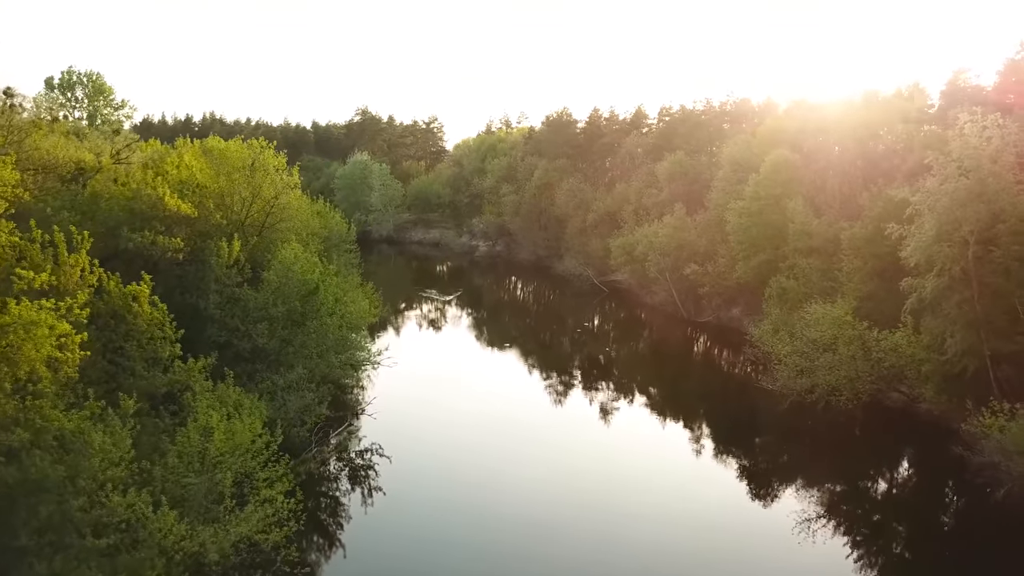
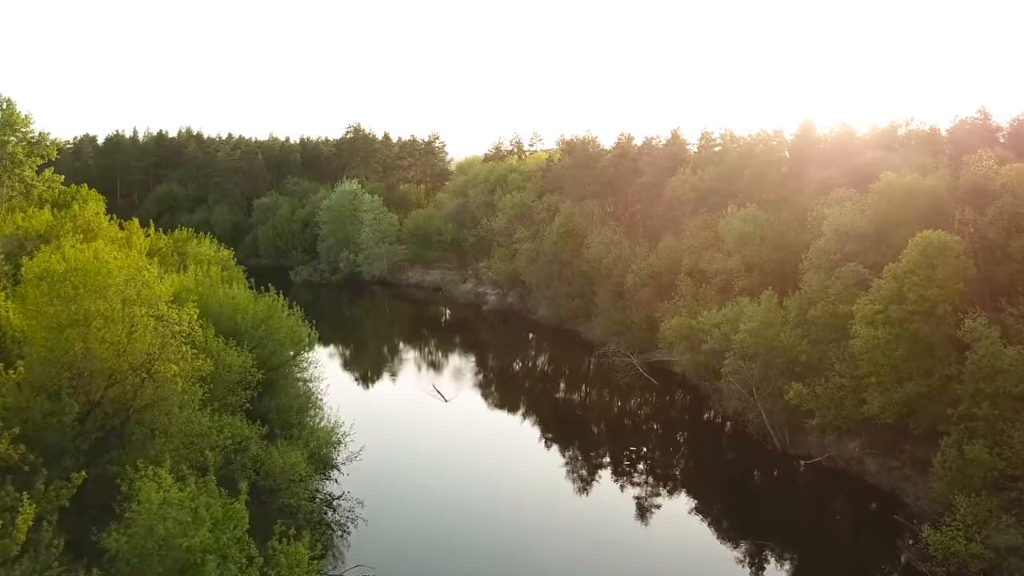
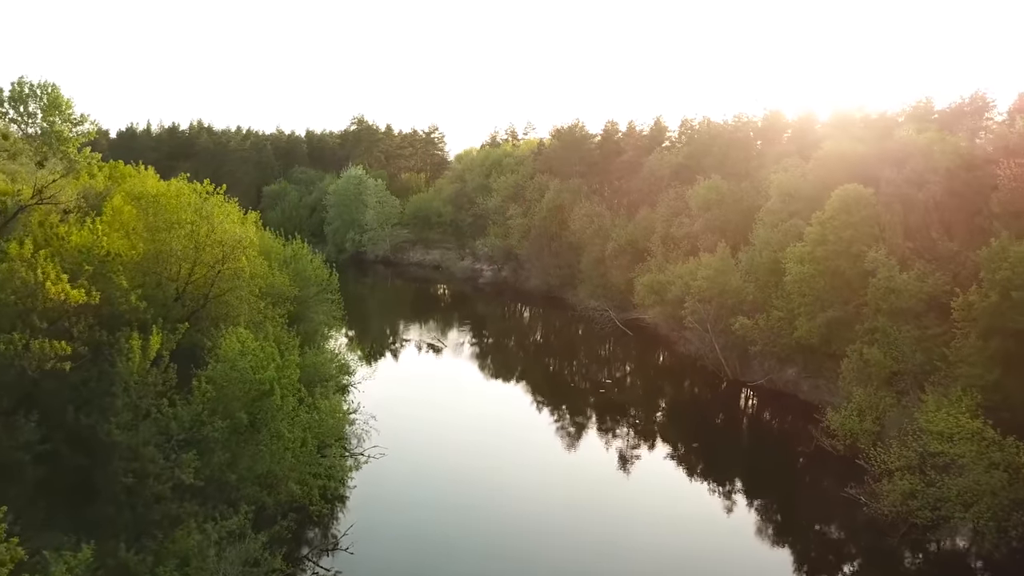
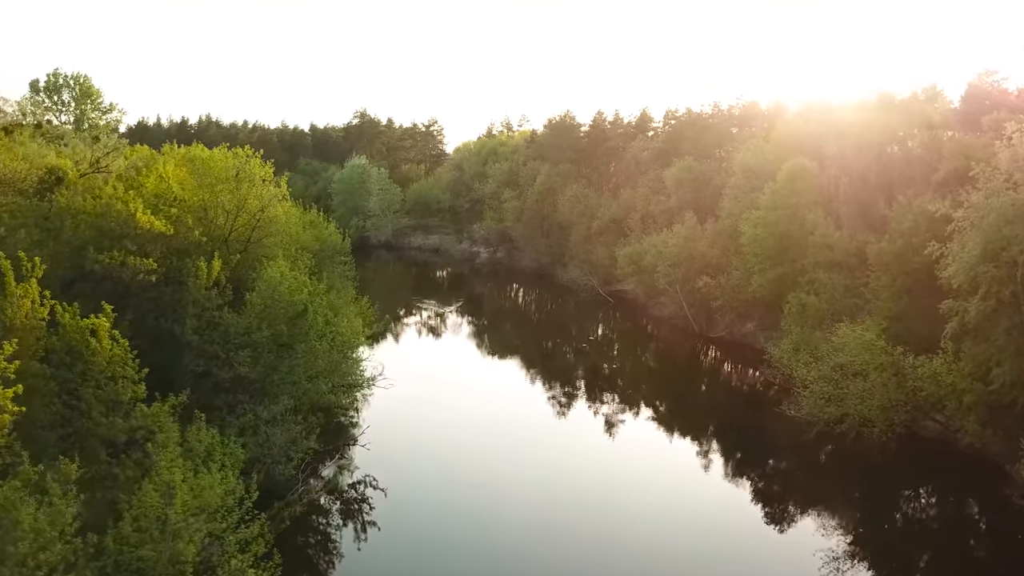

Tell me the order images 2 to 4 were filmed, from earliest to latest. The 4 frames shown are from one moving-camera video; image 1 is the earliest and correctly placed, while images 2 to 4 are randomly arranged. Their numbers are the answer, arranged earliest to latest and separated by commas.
4, 3, 2
